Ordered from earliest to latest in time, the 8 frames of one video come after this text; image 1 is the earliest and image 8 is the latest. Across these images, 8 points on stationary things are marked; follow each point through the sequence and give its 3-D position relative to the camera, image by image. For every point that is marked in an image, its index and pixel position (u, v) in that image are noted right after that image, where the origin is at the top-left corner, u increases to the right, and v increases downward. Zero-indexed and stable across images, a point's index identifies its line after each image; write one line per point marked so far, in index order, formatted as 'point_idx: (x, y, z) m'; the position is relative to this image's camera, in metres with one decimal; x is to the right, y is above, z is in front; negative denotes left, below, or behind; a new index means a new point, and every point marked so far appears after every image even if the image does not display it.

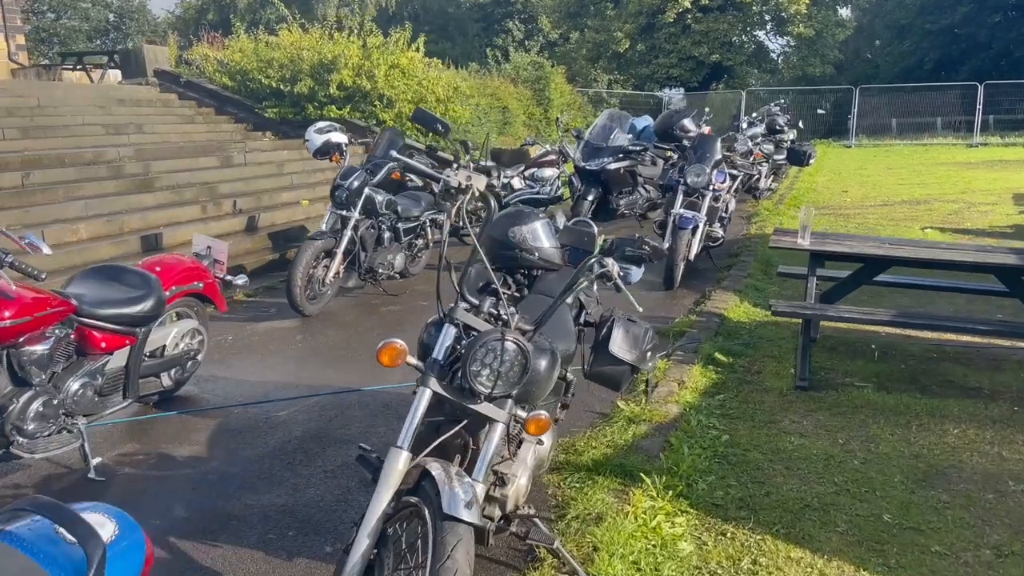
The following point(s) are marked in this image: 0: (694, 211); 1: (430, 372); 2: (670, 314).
0: (+1.6, +0.7, +7.2) m
1: (-0.2, -0.2, +2.4) m
2: (+1.2, -0.2, +6.3) m
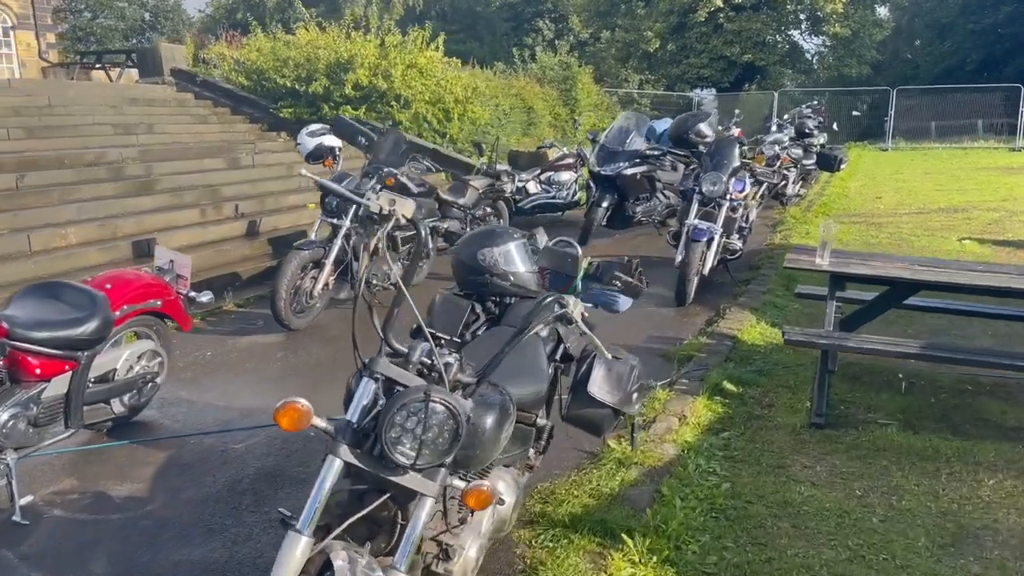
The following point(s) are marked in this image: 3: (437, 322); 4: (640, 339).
0: (+1.6, +0.5, +6.7) m
1: (-0.4, -0.4, +2.0) m
2: (+1.2, -0.3, +5.9) m
3: (-0.3, -0.1, +3.2) m
4: (+0.9, -0.4, +5.8) m
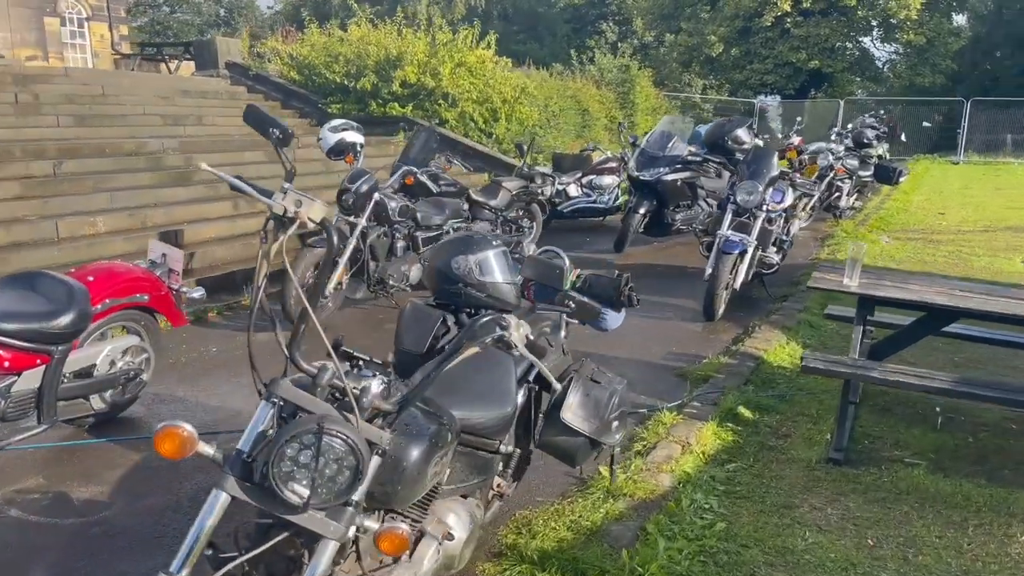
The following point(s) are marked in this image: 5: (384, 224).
0: (+1.8, +0.4, +6.4) m
1: (-0.6, -0.4, +1.7) m
2: (+1.3, -0.4, +5.5) m
3: (-0.4, -0.2, +2.9) m
4: (+1.0, -0.5, +5.5) m
5: (-1.0, +0.5, +6.5) m
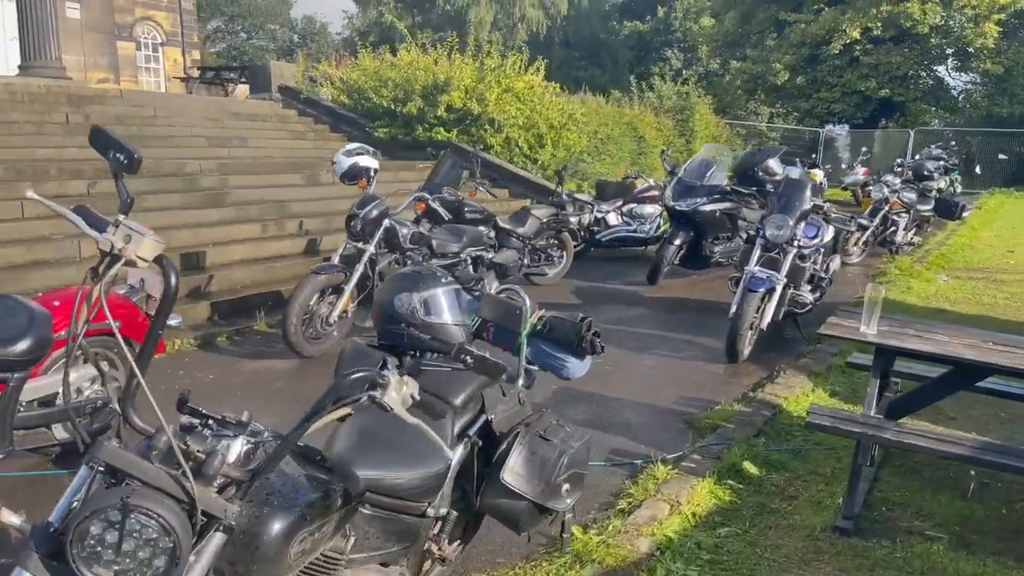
0: (+1.9, +0.1, +6.0) m
1: (-0.9, -0.5, +1.5) m
2: (+1.3, -0.7, +5.2) m
3: (-0.5, -0.3, +2.7) m
4: (+1.0, -0.7, +5.1) m
5: (-0.9, +0.3, +6.3) m
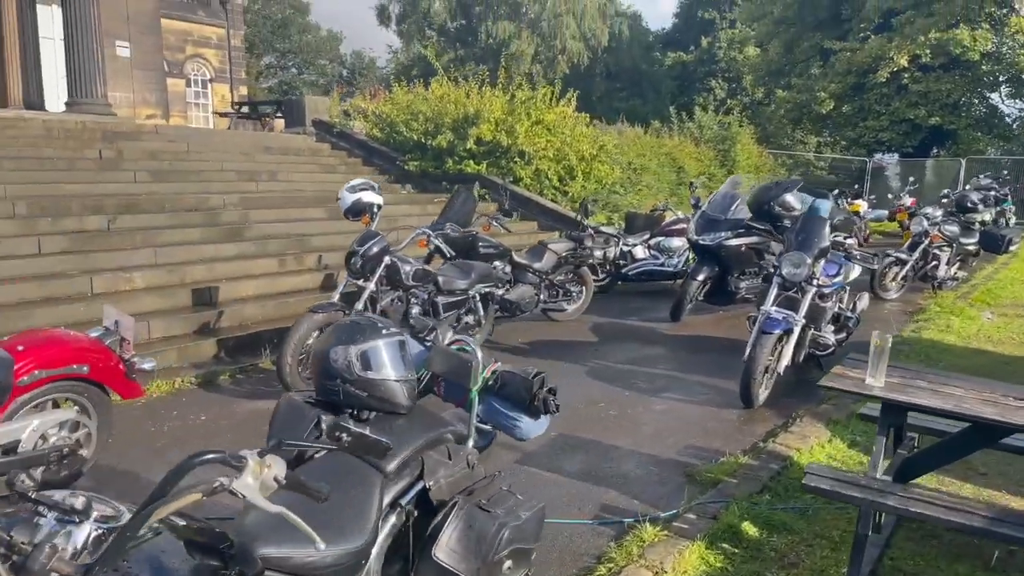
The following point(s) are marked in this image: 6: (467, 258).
0: (+1.9, -0.2, +5.6) m
1: (-1.1, -0.6, +1.3) m
2: (+1.2, -0.9, +4.8) m
3: (-0.7, -0.4, +2.5) m
4: (+0.9, -0.9, +4.8) m
5: (-0.9, 0.0, +6.2) m
6: (-0.4, +0.3, +7.9) m
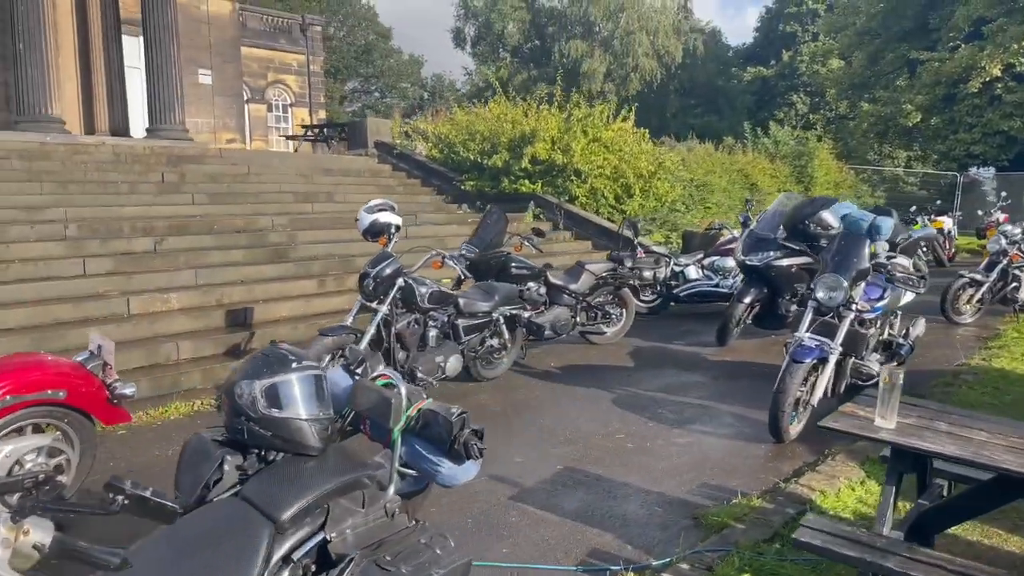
0: (+2.0, -0.3, +5.2) m
1: (-1.4, -0.6, +1.2) m
2: (+1.2, -1.1, +4.5) m
3: (-0.9, -0.5, +2.3) m
4: (+0.9, -1.1, +4.5) m
5: (-0.7, -0.2, +6.0) m
6: (-0.1, +0.1, +7.7) m
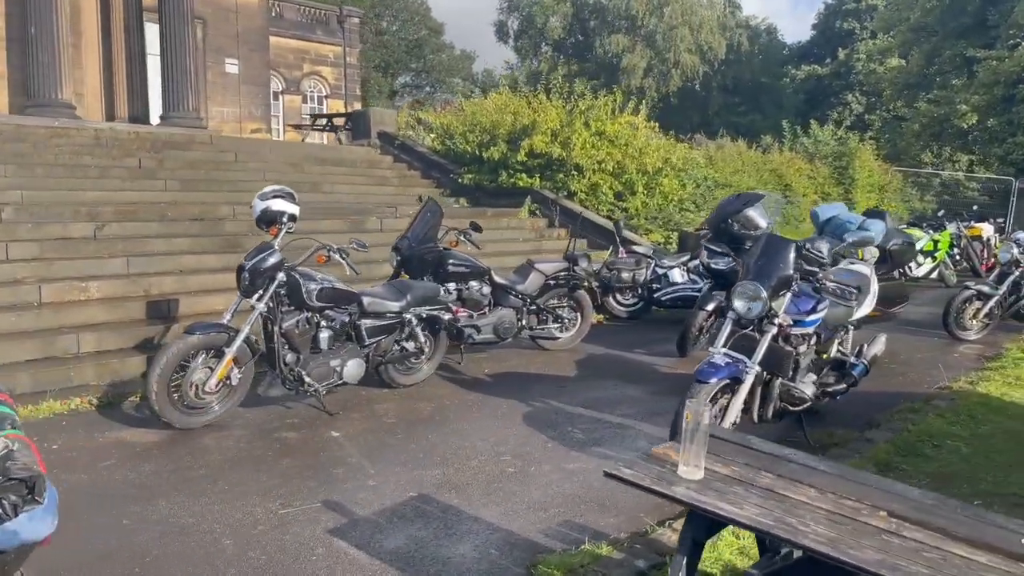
0: (+1.2, -0.4, +4.5) m
1: (-2.4, -0.6, +0.7) m
2: (+0.4, -1.1, +3.8) m
3: (-1.8, -0.5, +1.8) m
4: (+0.1, -1.1, +3.8) m
5: (-1.4, -0.1, +5.5) m
6: (-0.7, +0.1, +7.2) m
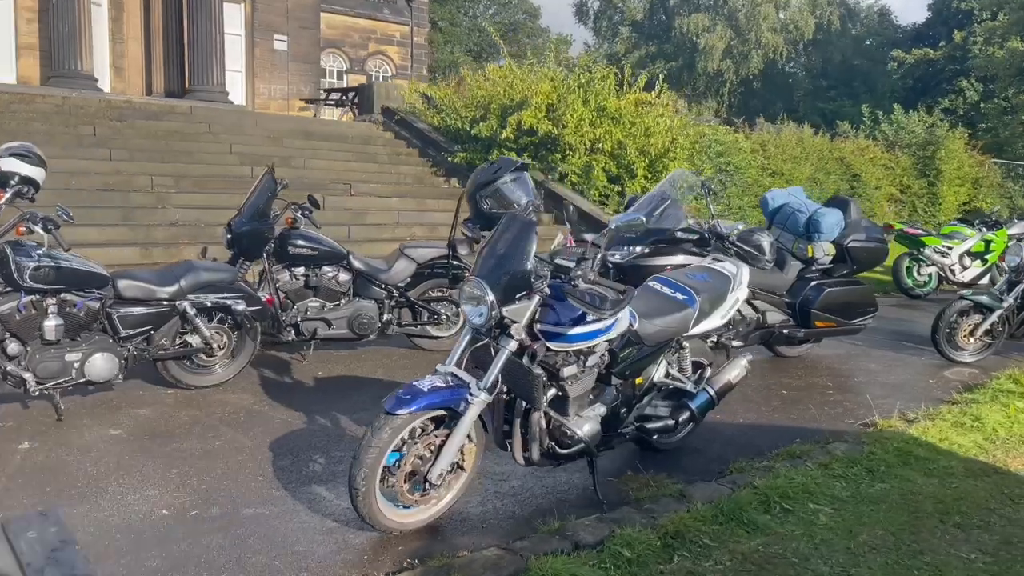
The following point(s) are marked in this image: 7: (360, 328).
0: (-0.2, -0.4, +3.3) m
1: (-4.3, -0.5, 0.0) m
2: (-1.1, -1.1, +2.7) m
3: (-3.6, -0.4, +1.0) m
4: (-1.4, -1.1, +2.8) m
5: (-2.7, 0.0, +4.6) m
6: (-1.8, +0.2, +6.1) m
7: (-1.2, -0.3, +6.3) m
